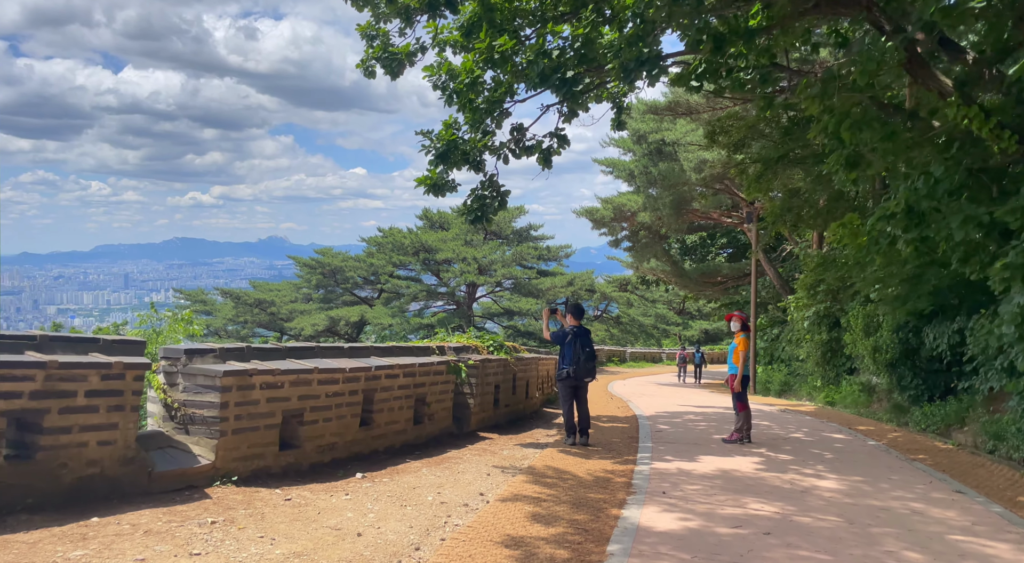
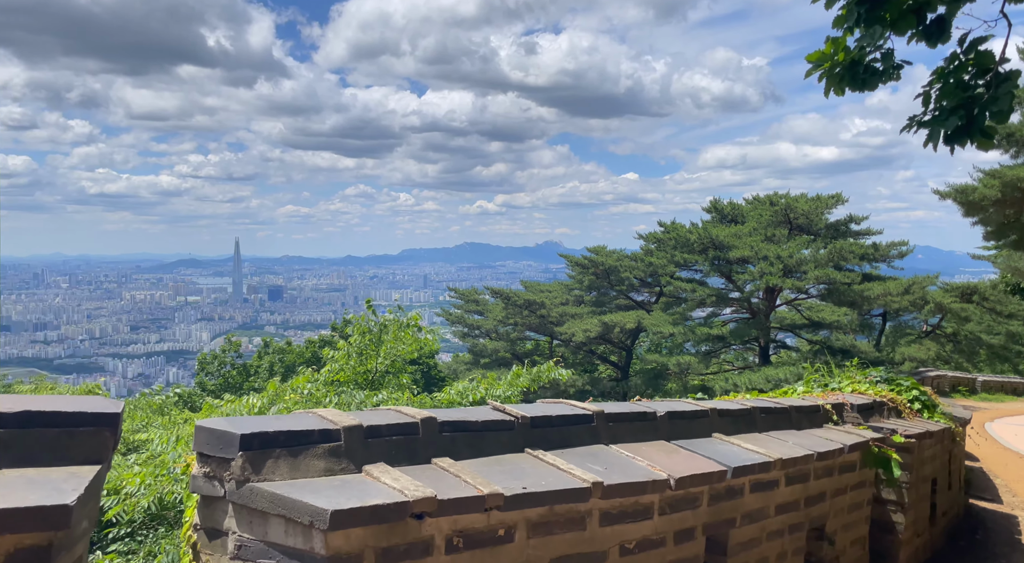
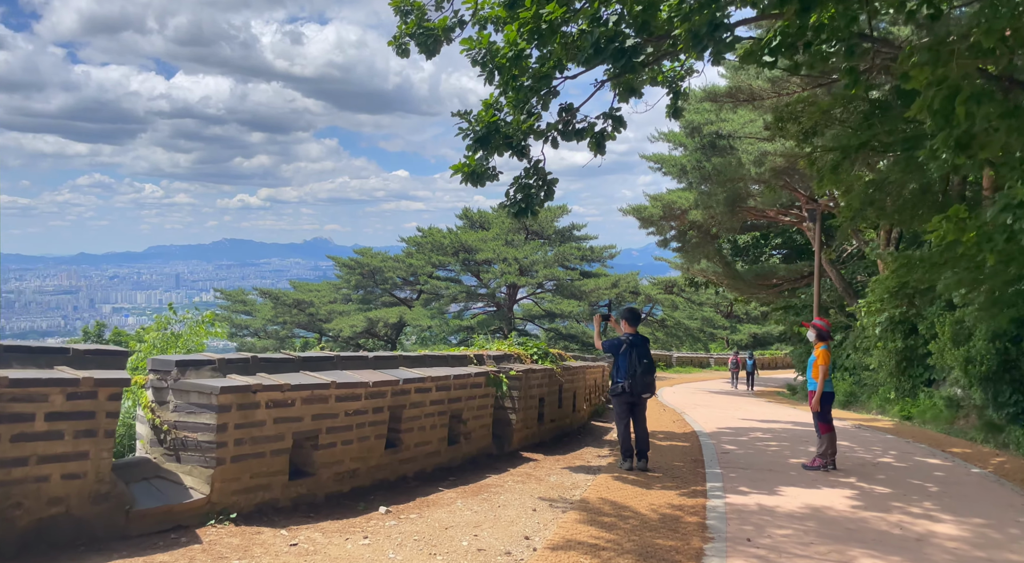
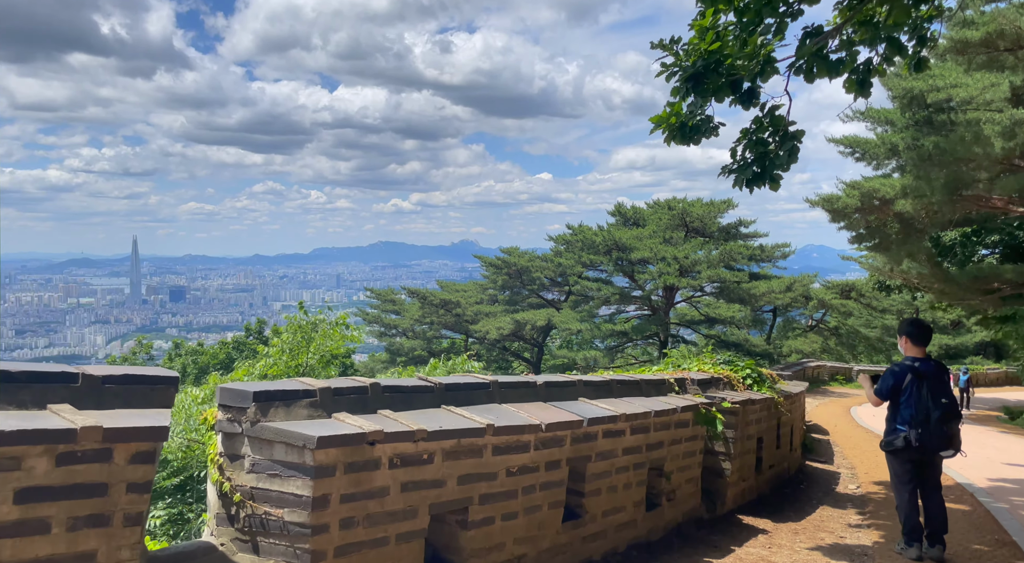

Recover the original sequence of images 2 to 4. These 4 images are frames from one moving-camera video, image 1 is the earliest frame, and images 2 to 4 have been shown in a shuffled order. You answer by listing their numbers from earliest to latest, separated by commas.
3, 4, 2
